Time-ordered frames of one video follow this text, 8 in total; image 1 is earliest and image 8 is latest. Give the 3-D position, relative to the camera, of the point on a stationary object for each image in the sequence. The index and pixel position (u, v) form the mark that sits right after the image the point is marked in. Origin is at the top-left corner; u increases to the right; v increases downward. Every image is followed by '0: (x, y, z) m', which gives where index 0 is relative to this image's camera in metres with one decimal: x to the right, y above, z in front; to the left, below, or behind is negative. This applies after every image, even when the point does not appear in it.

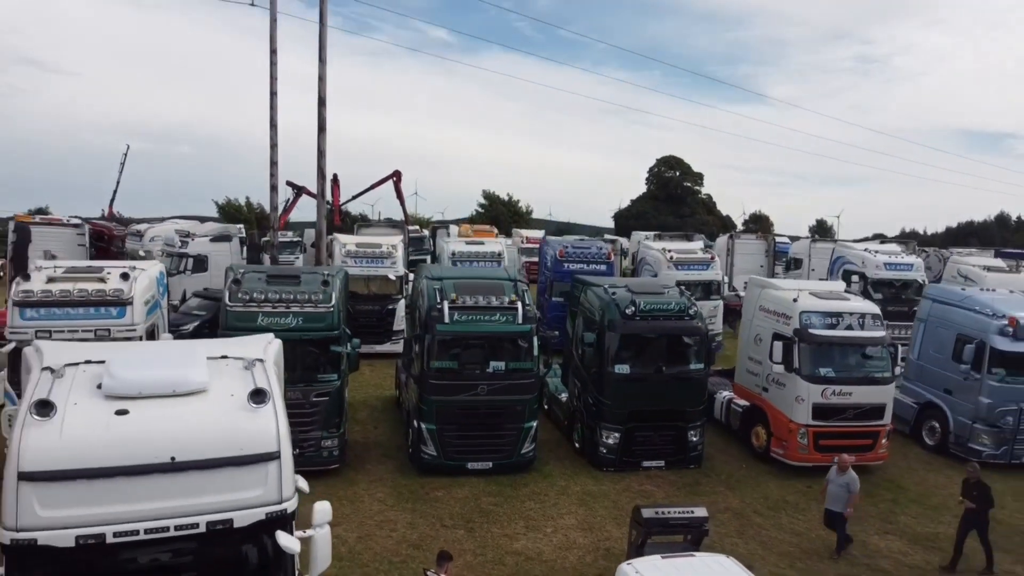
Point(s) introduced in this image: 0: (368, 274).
0: (-2.1, +0.2, +11.4) m
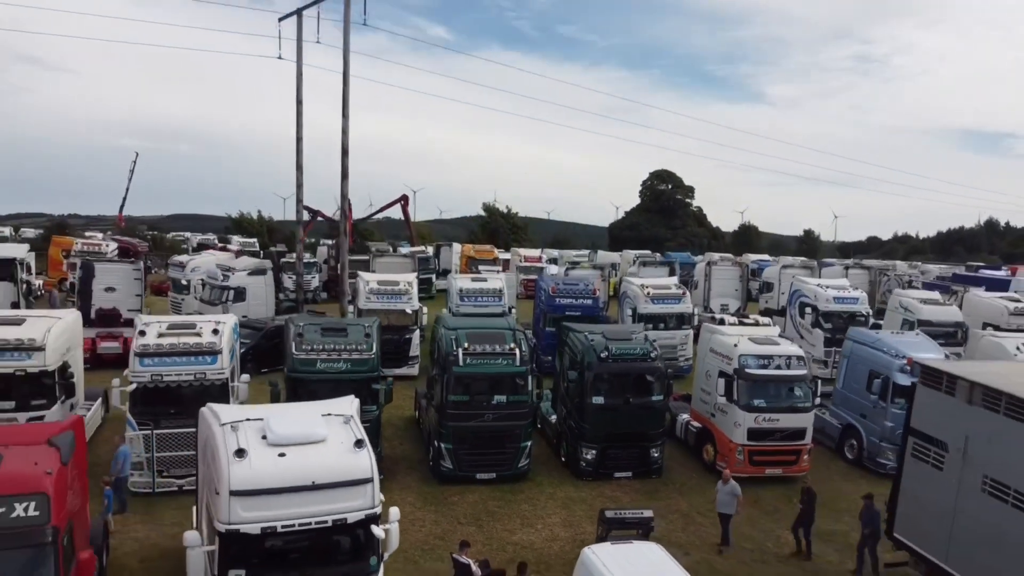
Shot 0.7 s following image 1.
0: (-2.1, -0.3, +13.4) m
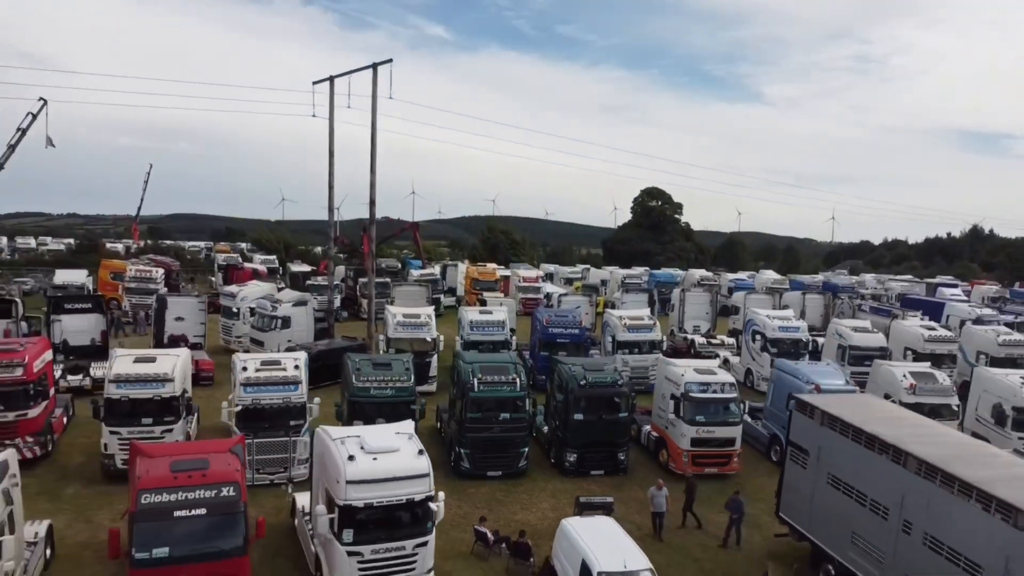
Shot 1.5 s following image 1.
0: (-2.1, -1.0, +16.4) m
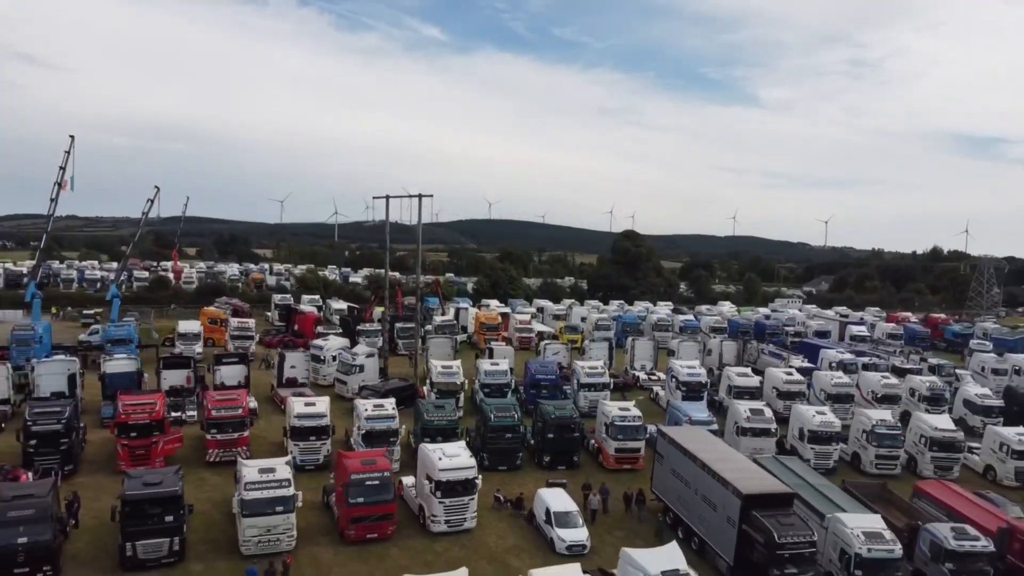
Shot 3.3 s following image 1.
0: (-2.1, -2.9, +25.4) m
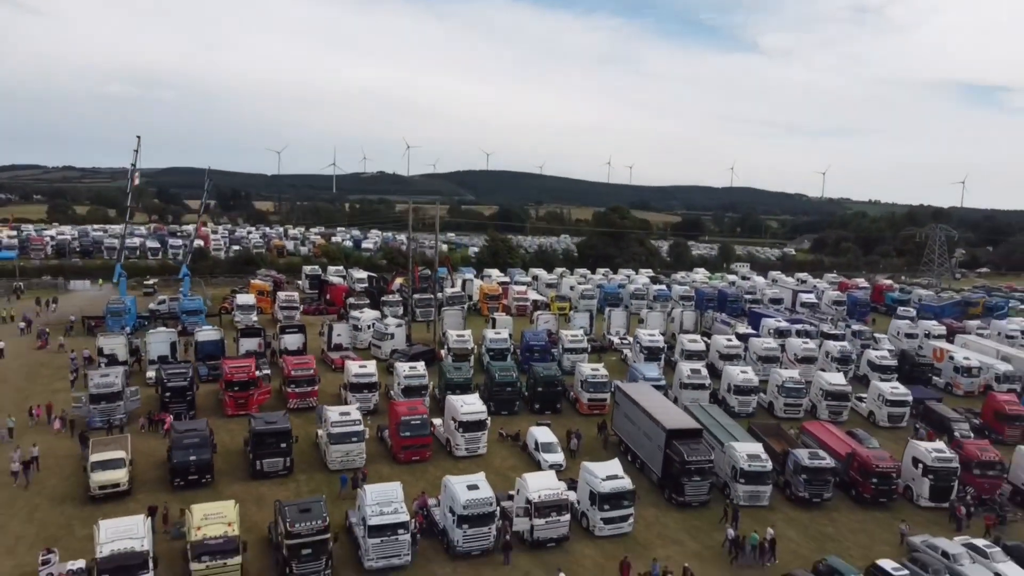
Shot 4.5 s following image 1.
0: (-2.1, -2.4, +32.6) m
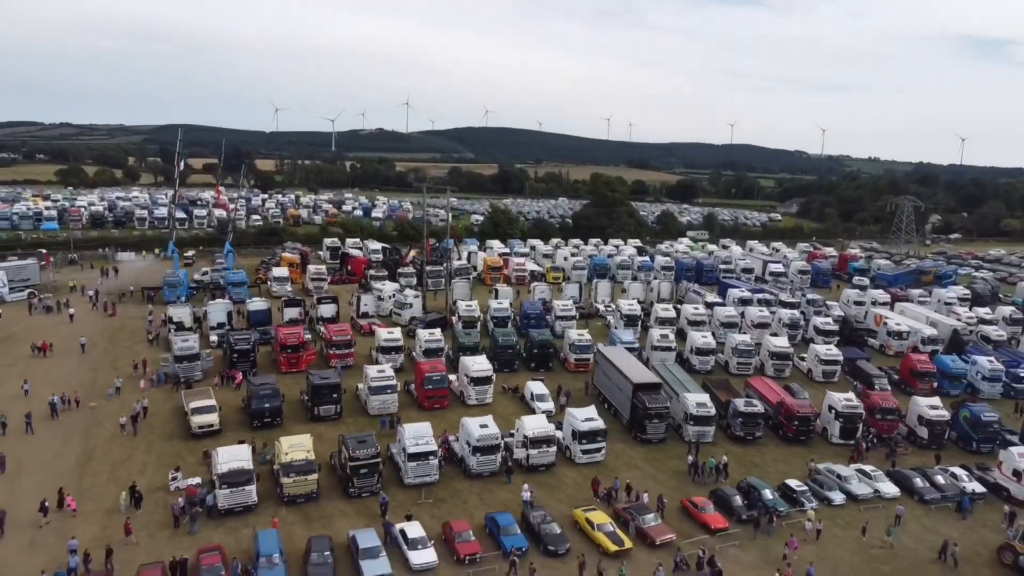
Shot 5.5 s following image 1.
0: (-2.1, -1.3, +38.7) m
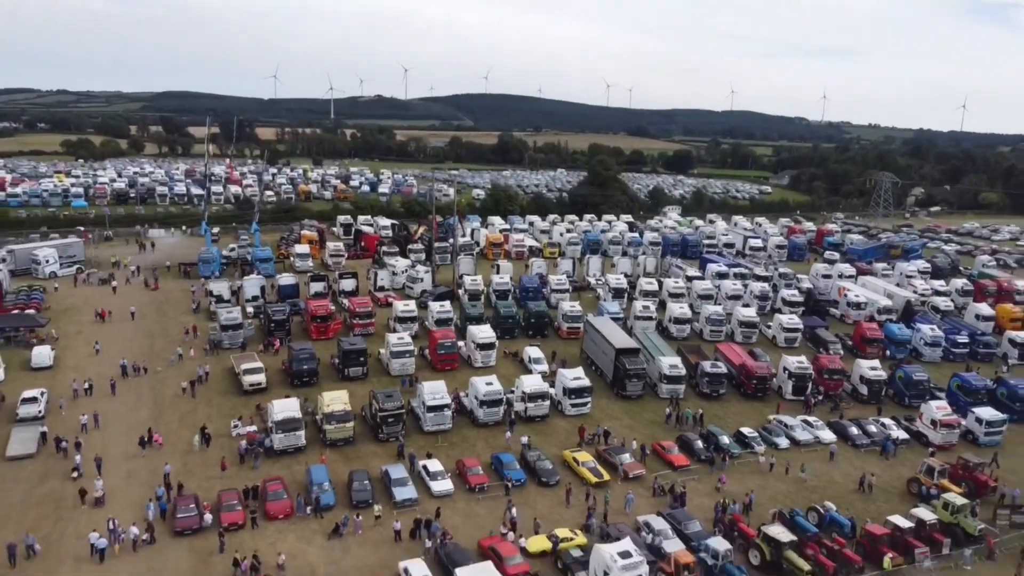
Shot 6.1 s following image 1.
0: (-2.1, 0.0, +43.6) m
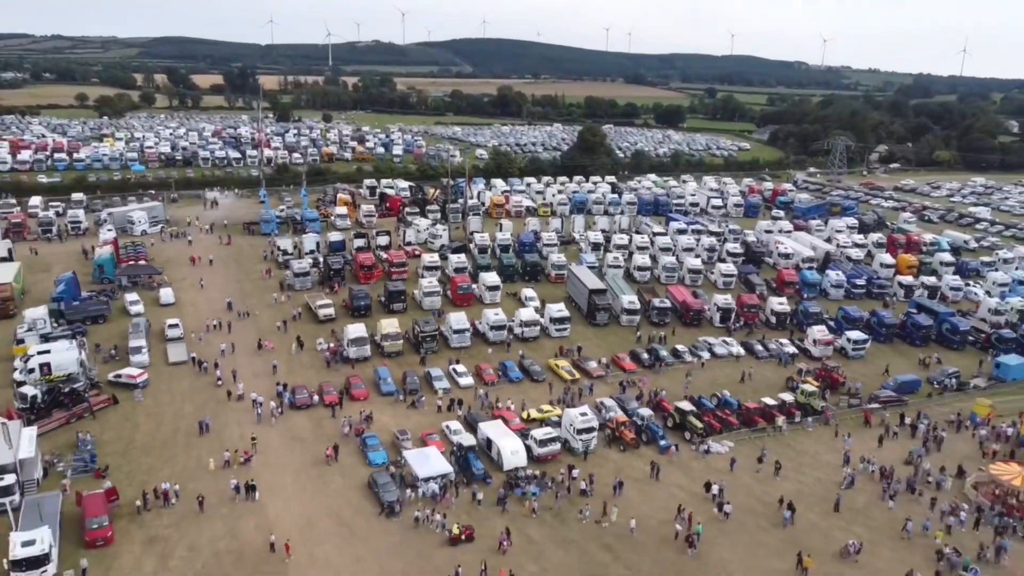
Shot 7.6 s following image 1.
0: (-2.1, +3.1, +55.3) m
